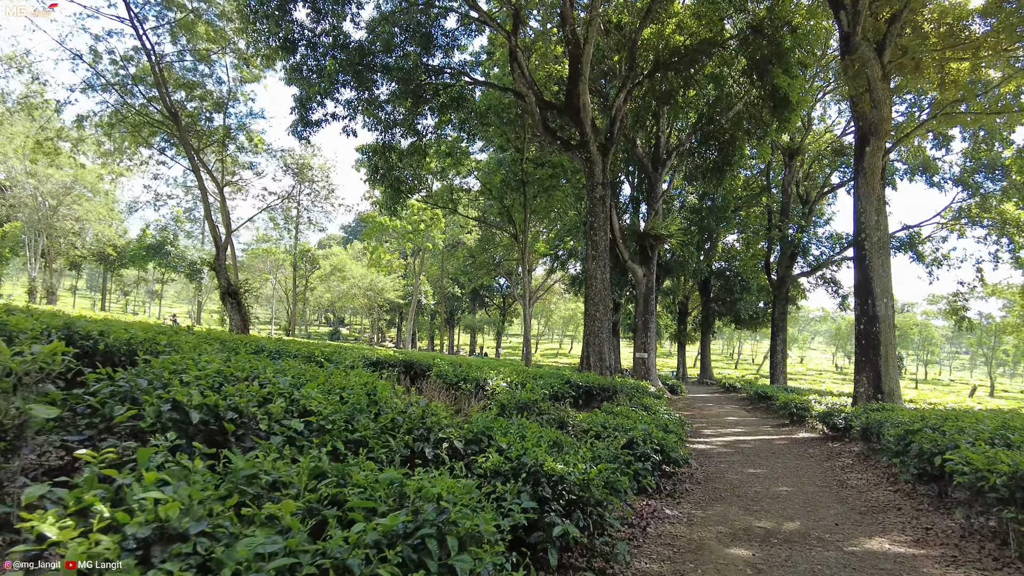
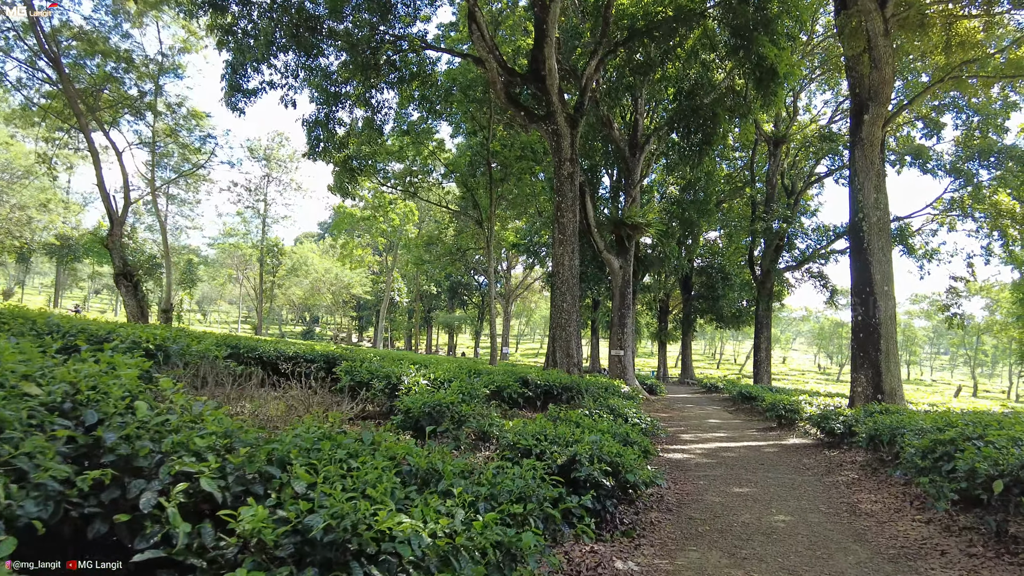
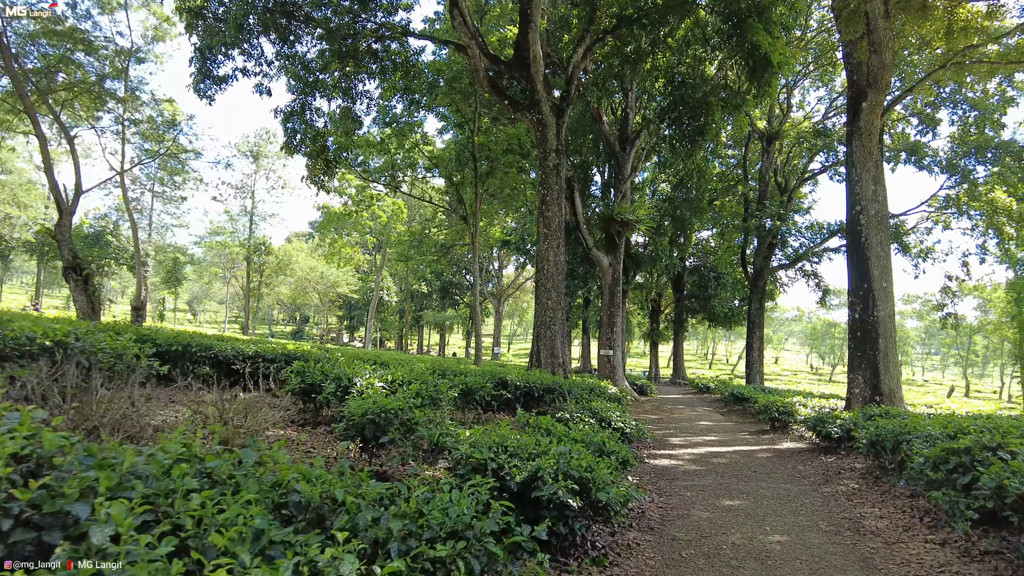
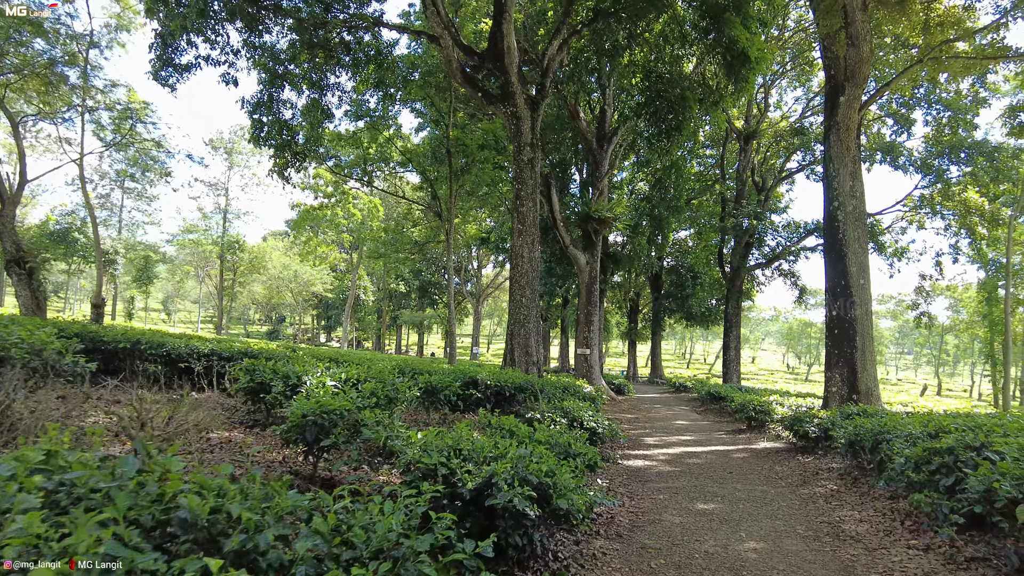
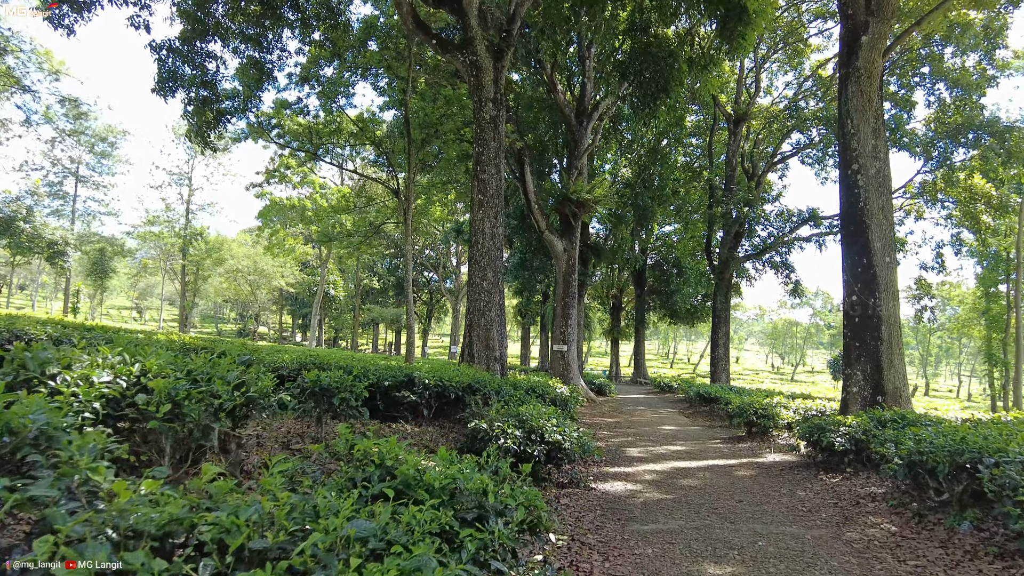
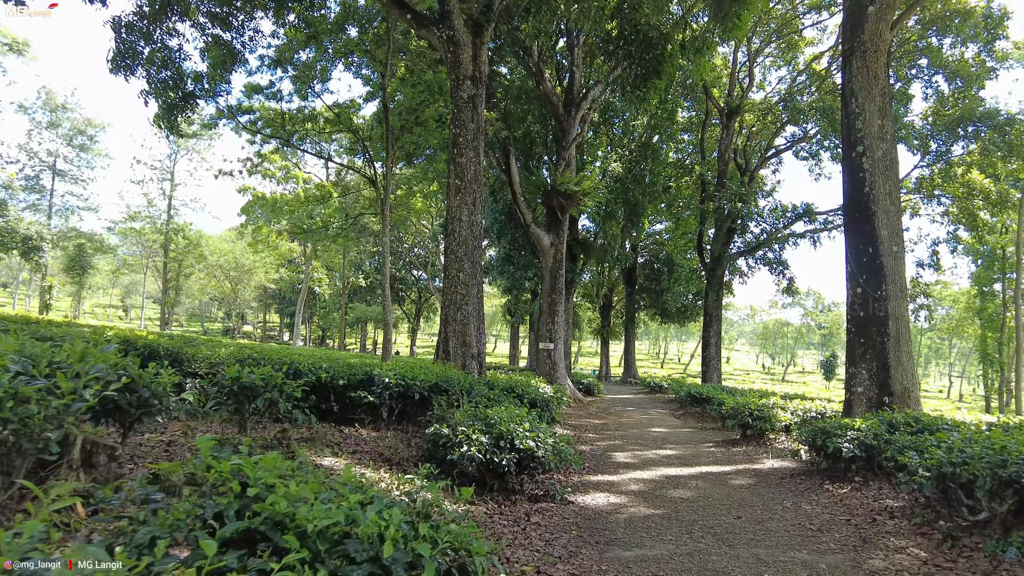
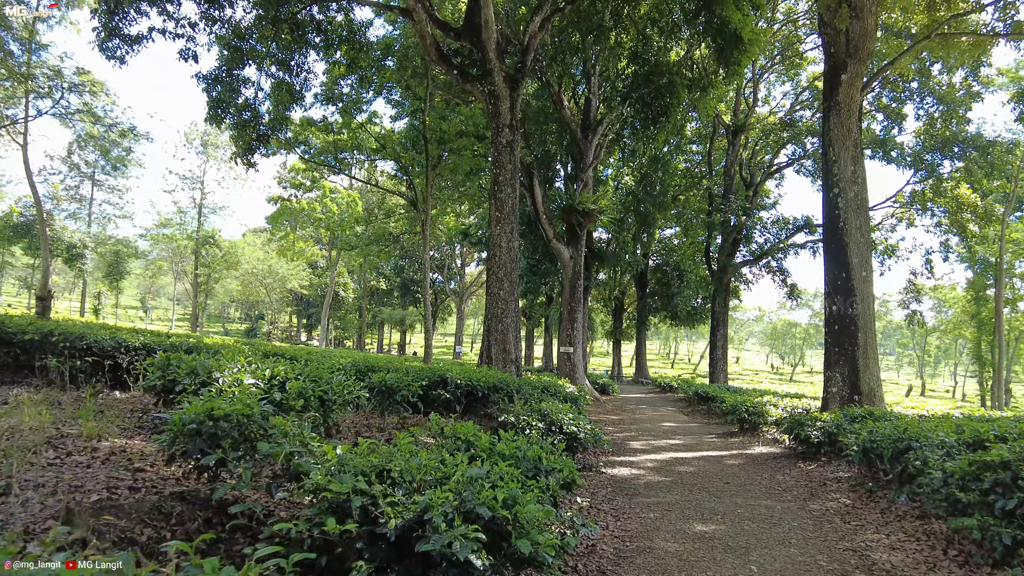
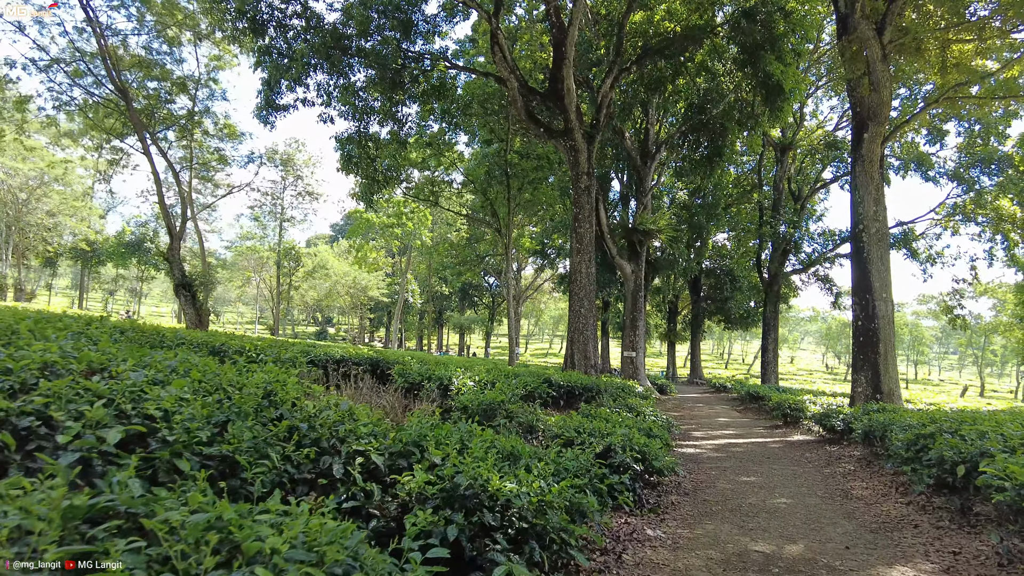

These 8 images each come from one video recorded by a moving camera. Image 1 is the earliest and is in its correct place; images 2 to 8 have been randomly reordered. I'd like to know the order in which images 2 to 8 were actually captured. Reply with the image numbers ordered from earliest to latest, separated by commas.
8, 2, 3, 4, 7, 5, 6
